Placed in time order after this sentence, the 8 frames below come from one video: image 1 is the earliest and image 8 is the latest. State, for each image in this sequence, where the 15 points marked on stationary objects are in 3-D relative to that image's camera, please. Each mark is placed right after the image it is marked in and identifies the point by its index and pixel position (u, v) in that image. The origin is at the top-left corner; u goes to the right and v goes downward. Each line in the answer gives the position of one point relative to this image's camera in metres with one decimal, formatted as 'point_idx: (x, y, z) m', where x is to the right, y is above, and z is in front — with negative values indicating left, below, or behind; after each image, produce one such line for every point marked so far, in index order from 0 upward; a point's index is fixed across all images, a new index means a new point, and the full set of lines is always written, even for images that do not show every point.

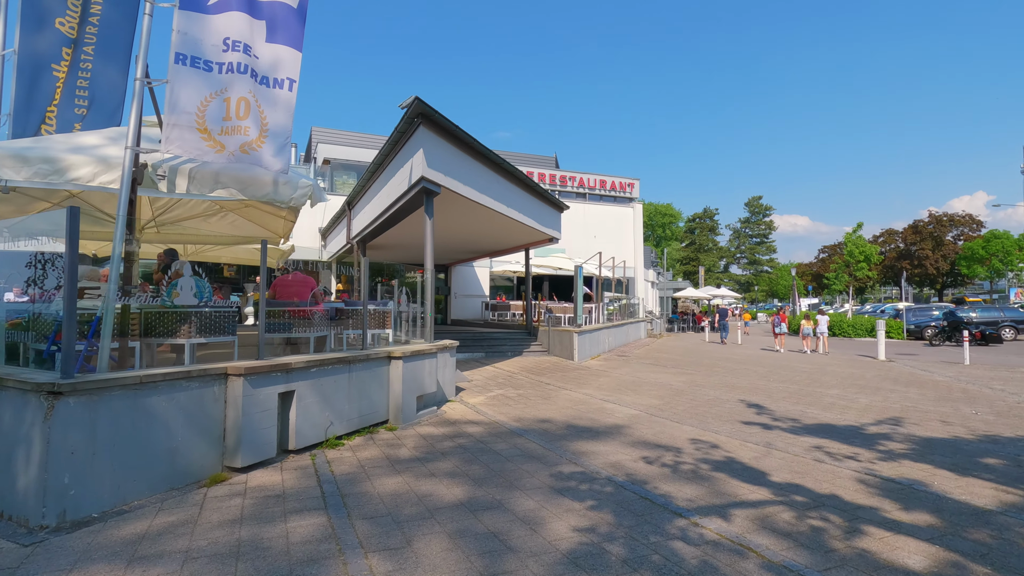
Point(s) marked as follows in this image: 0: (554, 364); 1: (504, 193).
0: (+1.0, -1.9, +13.0) m
1: (-0.2, +1.9, +10.8) m
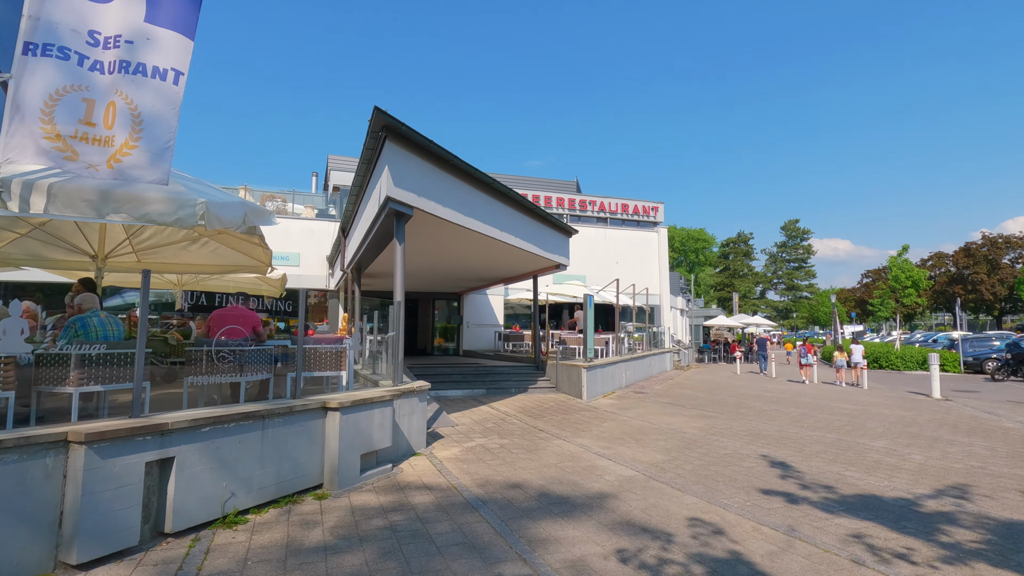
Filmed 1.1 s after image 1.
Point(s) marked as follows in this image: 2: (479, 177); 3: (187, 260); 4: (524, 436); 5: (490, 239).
0: (+1.0, -2.6, +11.7) m
1: (-0.3, +1.3, +9.8) m
2: (-0.5, +1.8, +8.8) m
3: (-6.8, +0.6, +11.4) m
4: (+0.2, -2.3, +8.2) m
5: (-0.4, +0.9, +9.7) m
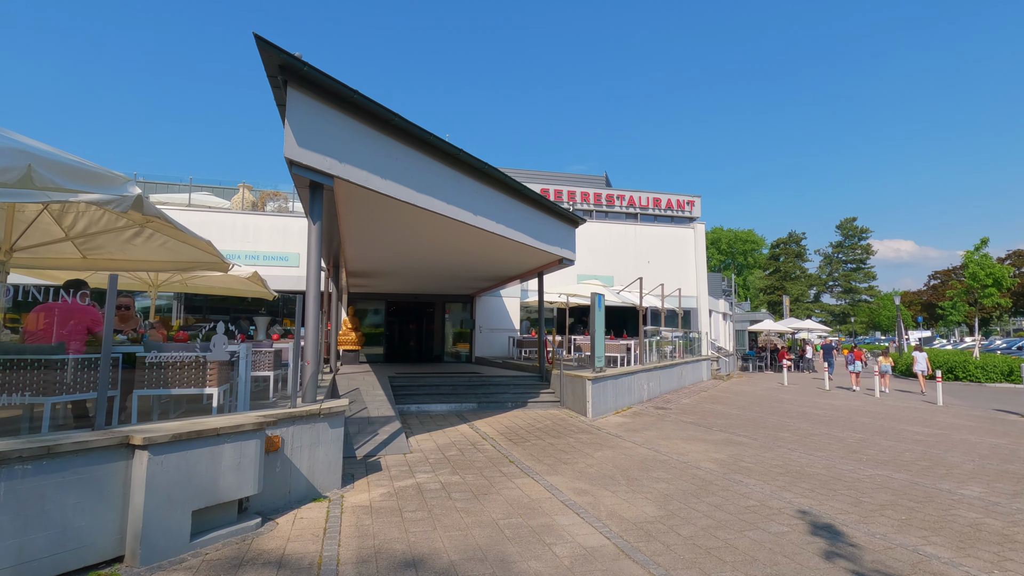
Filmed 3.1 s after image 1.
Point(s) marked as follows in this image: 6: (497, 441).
0: (+0.8, -2.5, +9.8) m
1: (-0.7, +1.4, +8.0) m
2: (-1.0, +1.9, +7.0) m
3: (-7.1, +0.6, +10.2) m
4: (-0.4, -2.2, +6.3) m
5: (-0.8, +1.0, +8.0) m
6: (-0.2, -2.4, +8.2) m
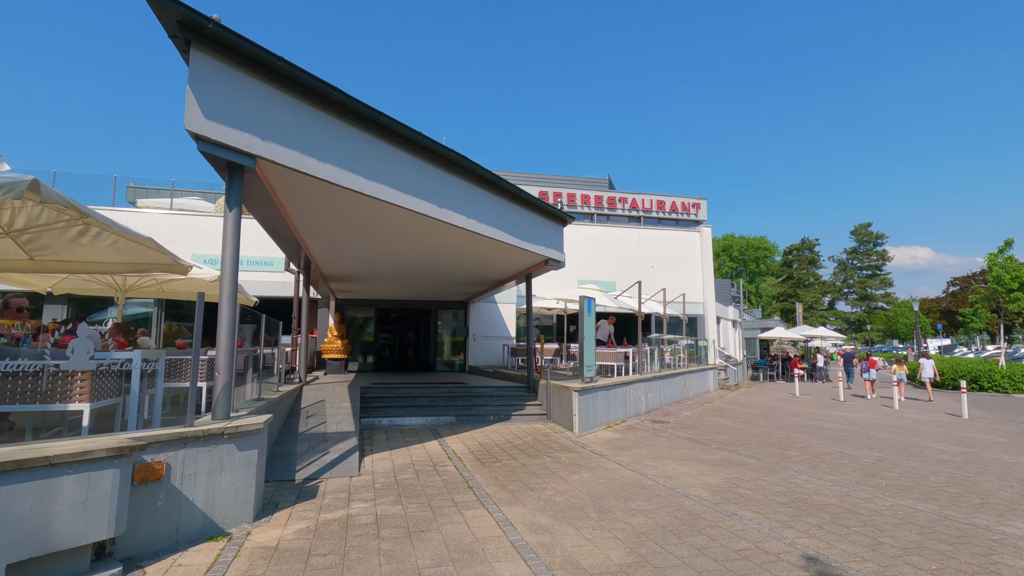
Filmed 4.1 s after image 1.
0: (+0.4, -2.5, +8.9) m
1: (-1.2, +1.4, +7.2) m
2: (-1.5, +1.9, +6.2) m
3: (-7.5, +0.6, +9.5) m
4: (-0.8, -2.2, +5.4) m
5: (-1.2, +1.0, +7.1) m
6: (-0.7, -2.4, +7.3) m
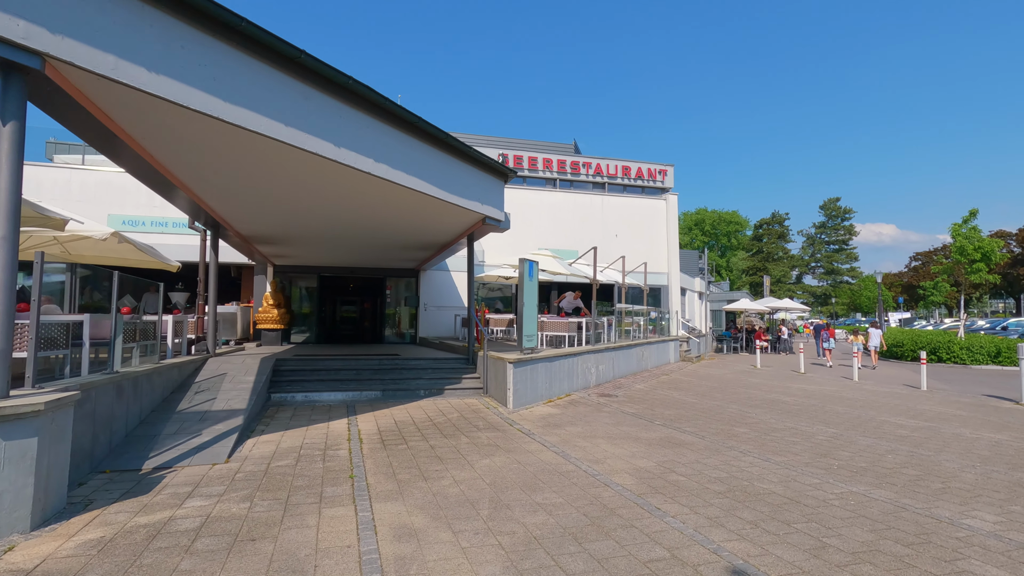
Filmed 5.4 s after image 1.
0: (-0.8, -1.9, +7.9) m
1: (-2.2, +1.9, +6.0) m
2: (-2.5, +2.4, +5.0) m
3: (-8.6, +1.3, +8.0) m
4: (-1.8, -1.7, +4.4) m
5: (-2.3, +1.5, +5.9) m
6: (-1.7, -1.8, +6.3) m
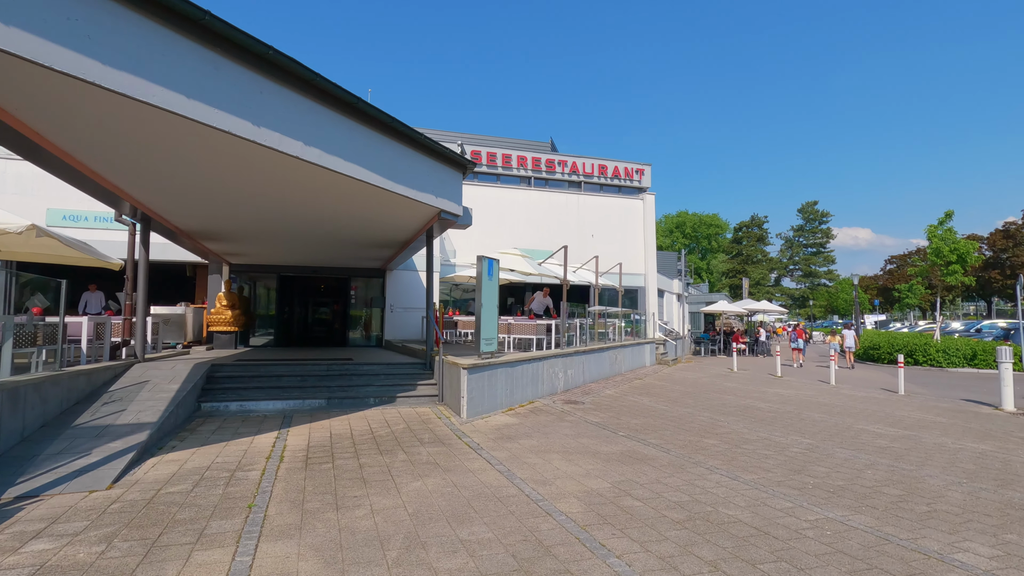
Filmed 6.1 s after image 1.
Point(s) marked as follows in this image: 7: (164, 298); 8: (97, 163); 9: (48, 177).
0: (-1.4, -1.9, +7.2) m
1: (-2.8, +1.9, +5.2) m
2: (-3.0, +2.4, +4.2) m
3: (-9.3, +1.3, +7.0) m
4: (-2.4, -1.7, +3.7) m
5: (-2.9, +1.5, +5.2) m
6: (-2.4, -1.8, +5.5) m
7: (-11.6, -0.3, +17.9) m
8: (-5.8, +1.7, +7.3) m
9: (-13.0, +3.1, +15.0) m
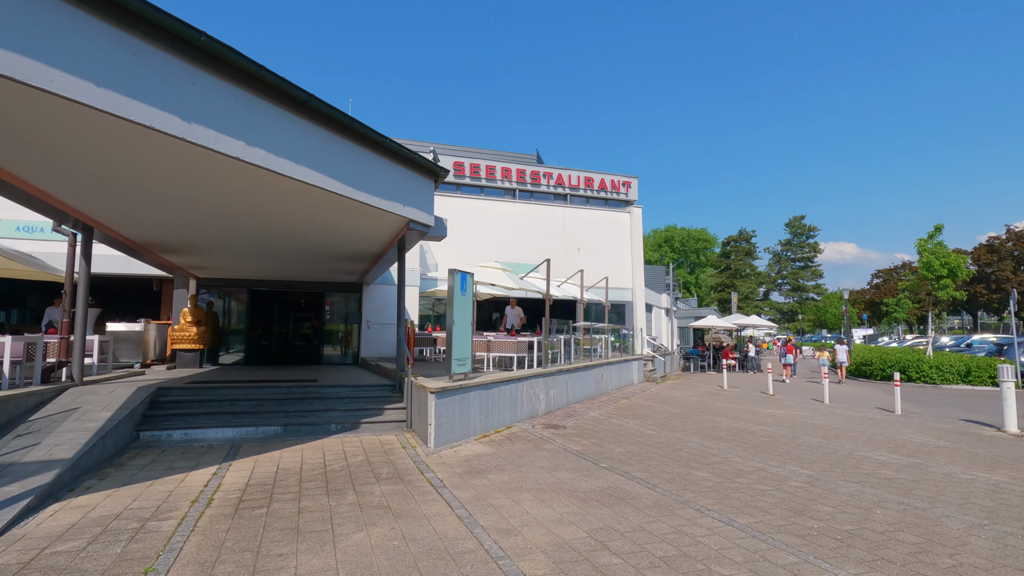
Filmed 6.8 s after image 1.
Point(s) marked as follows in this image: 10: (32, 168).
0: (-1.8, -2.1, +6.4) m
1: (-3.1, +1.8, +4.6) m
2: (-3.3, +2.3, +3.6) m
3: (-9.7, +1.1, +6.3) m
4: (-2.7, -1.8, +2.9) m
5: (-3.2, +1.4, +4.5) m
6: (-2.7, -2.0, +4.8) m
7: (-12.2, -0.8, +17.0) m
8: (-6.1, +1.5, +6.5) m
9: (-13.5, +2.7, +14.2) m
10: (-6.0, +1.5, +6.7) m
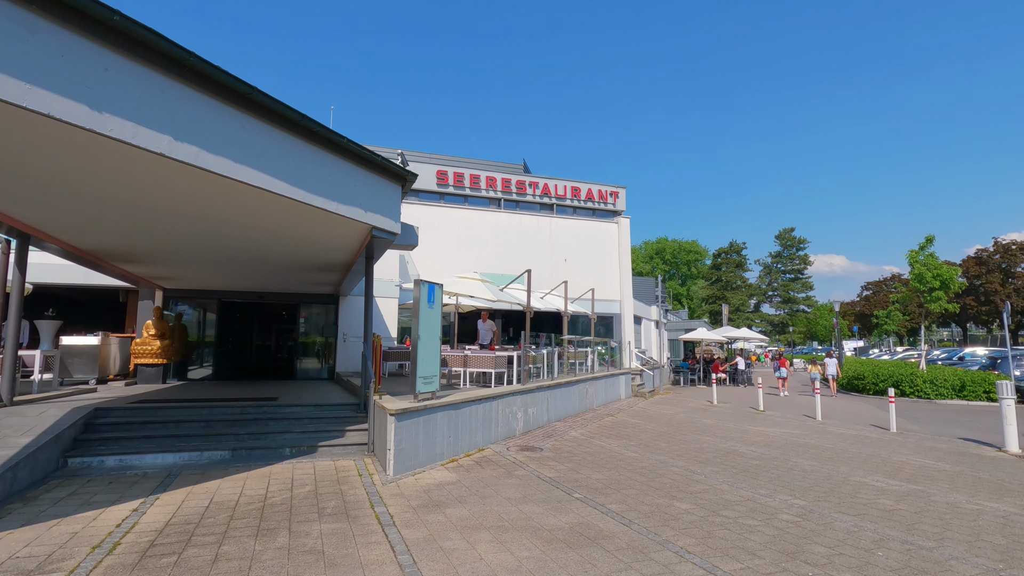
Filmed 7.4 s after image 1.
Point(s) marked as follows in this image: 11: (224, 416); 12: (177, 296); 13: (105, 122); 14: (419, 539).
0: (-2.2, -2.2, +5.8) m
1: (-3.5, +1.7, +4.0) m
2: (-3.7, +2.2, +3.0) m
3: (-10.1, +1.0, +5.6) m
4: (-3.0, -1.8, +2.3) m
5: (-3.6, +1.3, +3.9) m
6: (-3.1, -2.0, +4.1) m
7: (-12.7, -1.2, +16.2) m
8: (-6.5, +1.4, +5.9) m
9: (-14.0, +2.5, +13.5) m
10: (-6.4, +1.4, +6.1) m
11: (-4.4, -1.9, +8.3) m
12: (-9.4, -0.2, +15.1) m
13: (-3.4, +1.4, +4.2) m
14: (-0.8, -2.2, +4.6) m
